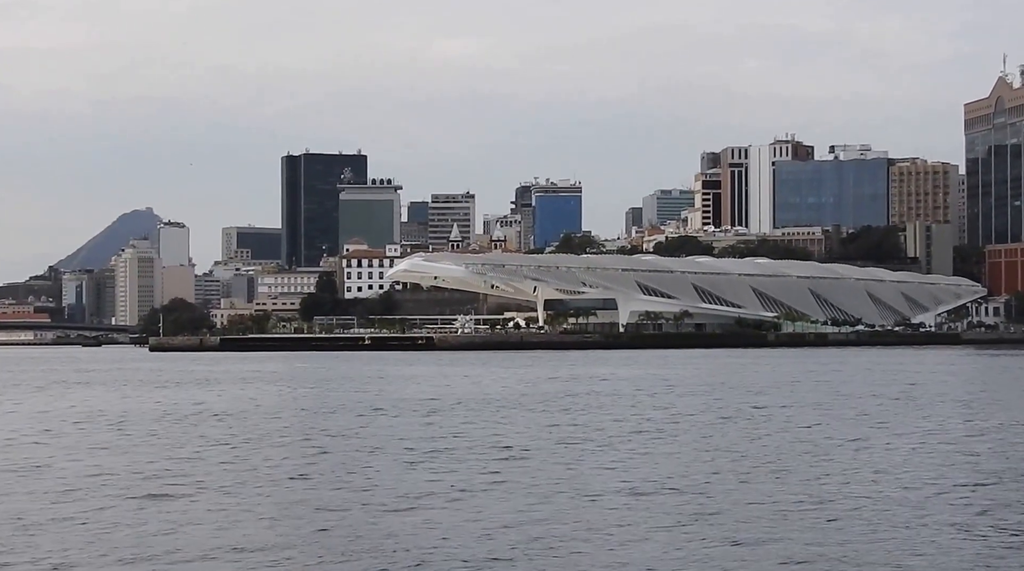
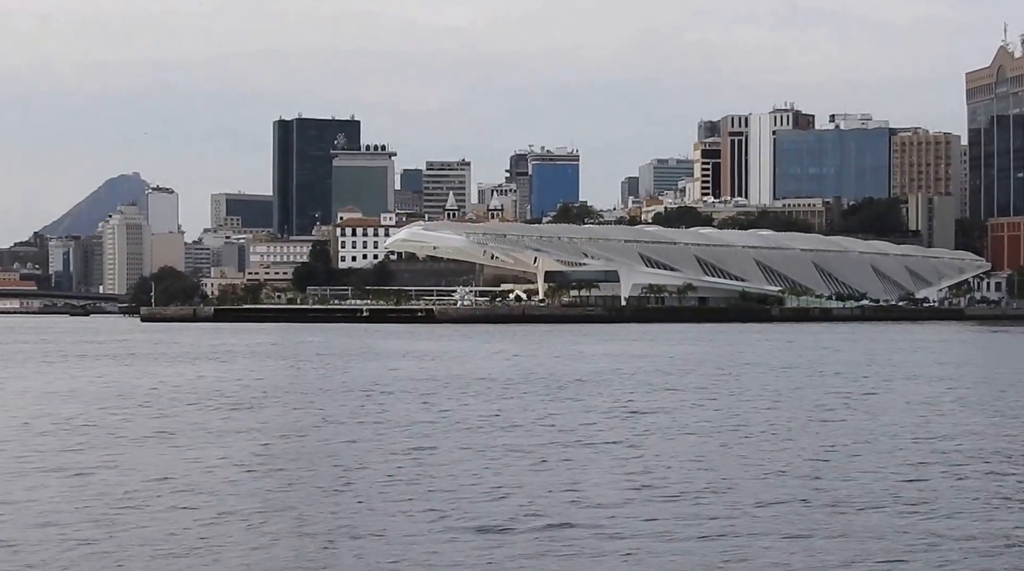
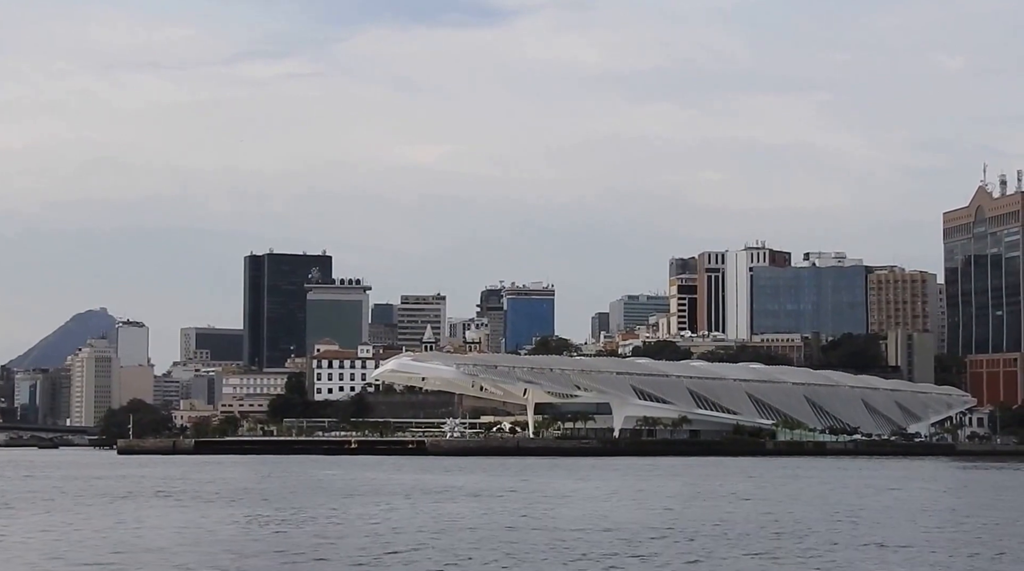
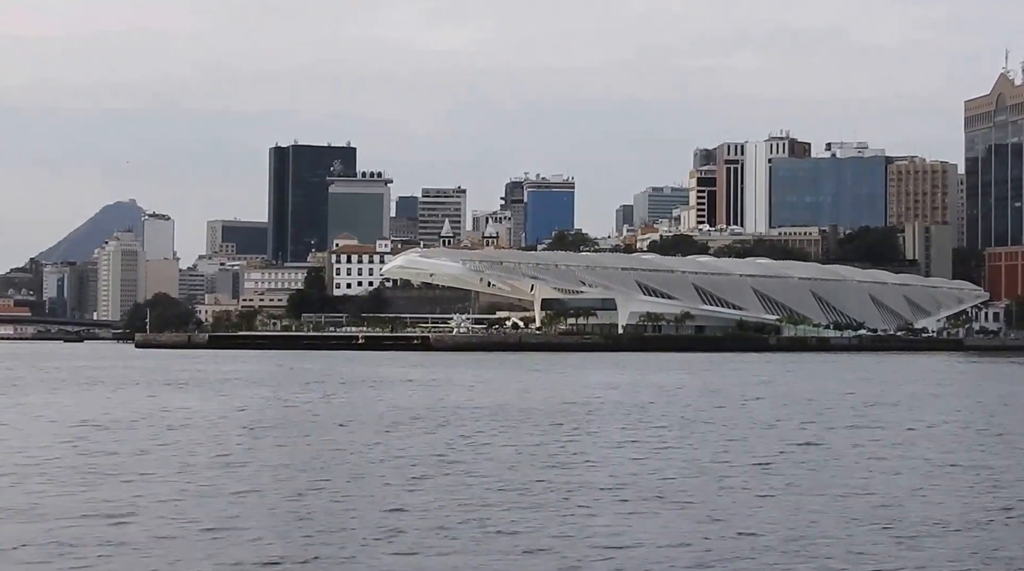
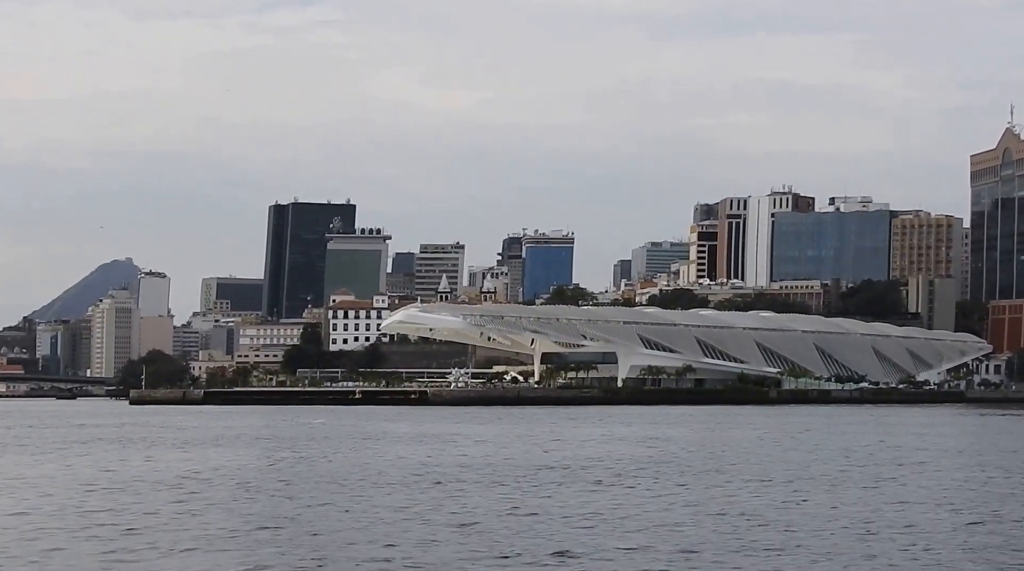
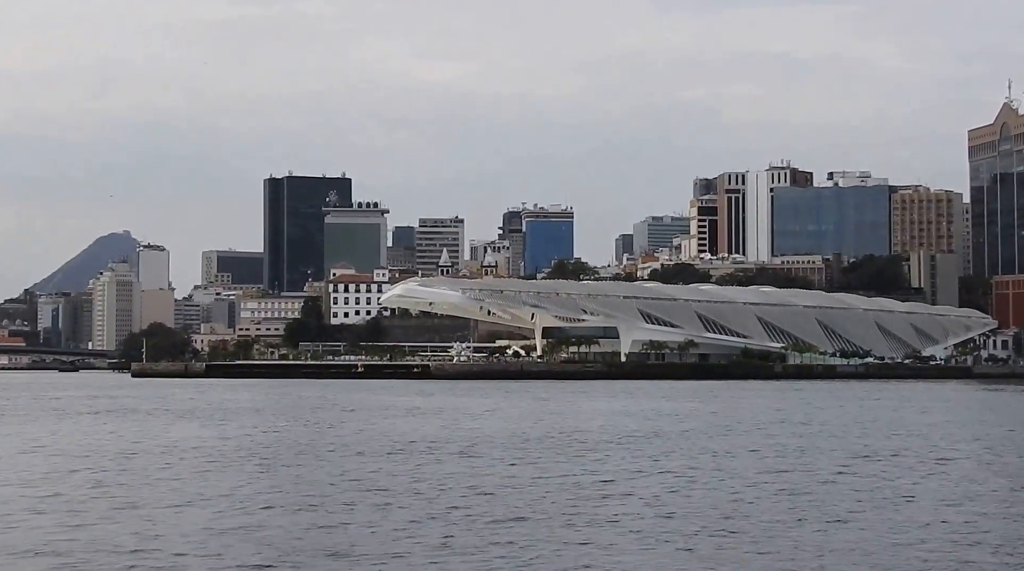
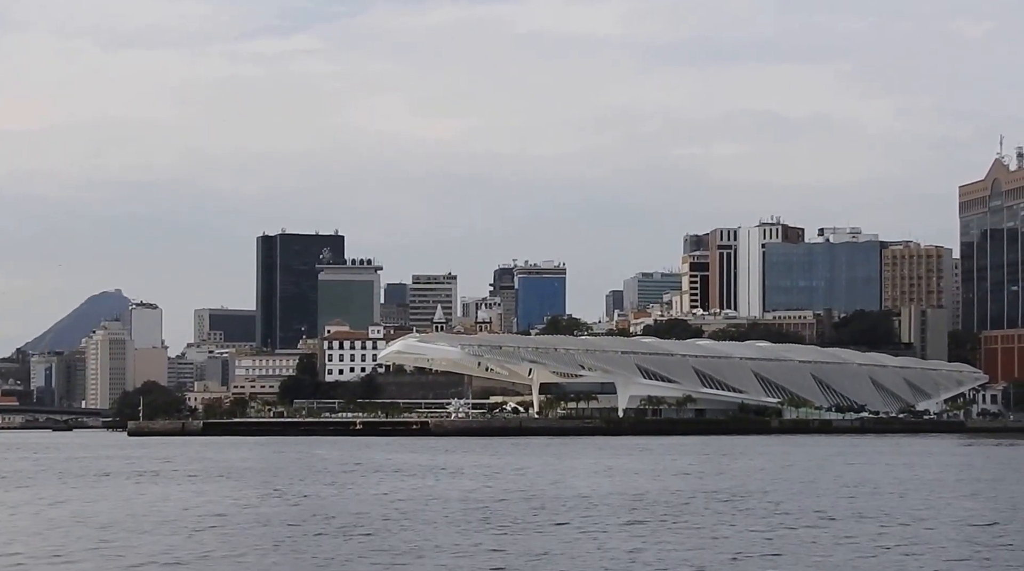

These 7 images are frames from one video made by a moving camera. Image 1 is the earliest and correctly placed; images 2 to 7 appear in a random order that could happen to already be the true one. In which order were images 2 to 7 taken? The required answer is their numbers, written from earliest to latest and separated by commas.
2, 4, 6, 5, 7, 3
